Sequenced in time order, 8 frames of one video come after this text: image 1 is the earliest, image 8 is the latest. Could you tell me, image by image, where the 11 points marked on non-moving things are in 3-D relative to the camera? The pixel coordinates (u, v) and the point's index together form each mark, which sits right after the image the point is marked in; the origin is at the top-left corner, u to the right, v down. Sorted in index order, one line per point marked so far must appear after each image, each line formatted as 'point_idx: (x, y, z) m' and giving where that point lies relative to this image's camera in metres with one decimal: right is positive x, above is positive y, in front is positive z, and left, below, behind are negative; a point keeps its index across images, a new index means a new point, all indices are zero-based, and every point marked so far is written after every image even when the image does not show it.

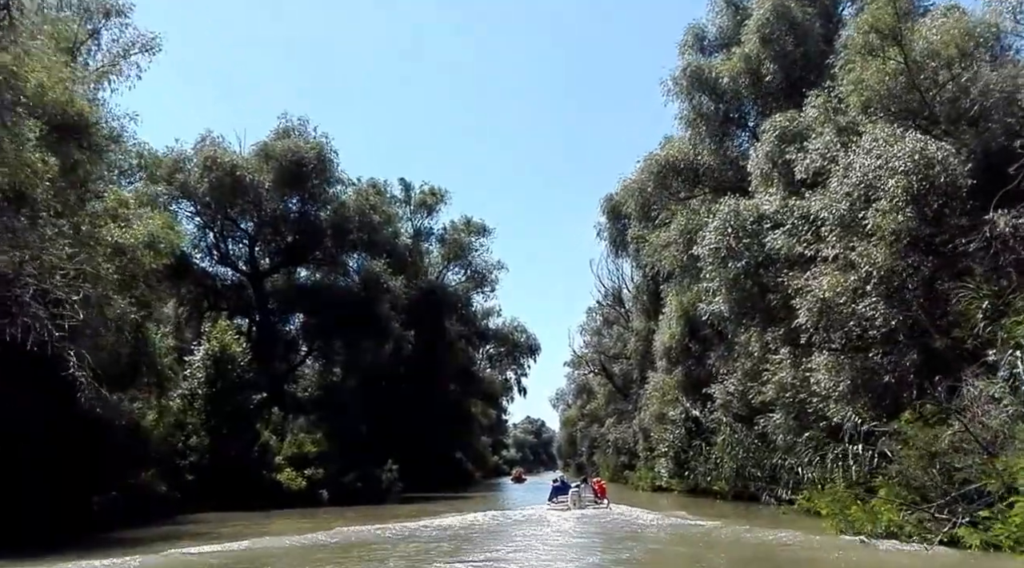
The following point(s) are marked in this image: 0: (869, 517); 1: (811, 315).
0: (+6.6, -4.3, +16.9) m
1: (+6.4, -0.7, +19.7) m
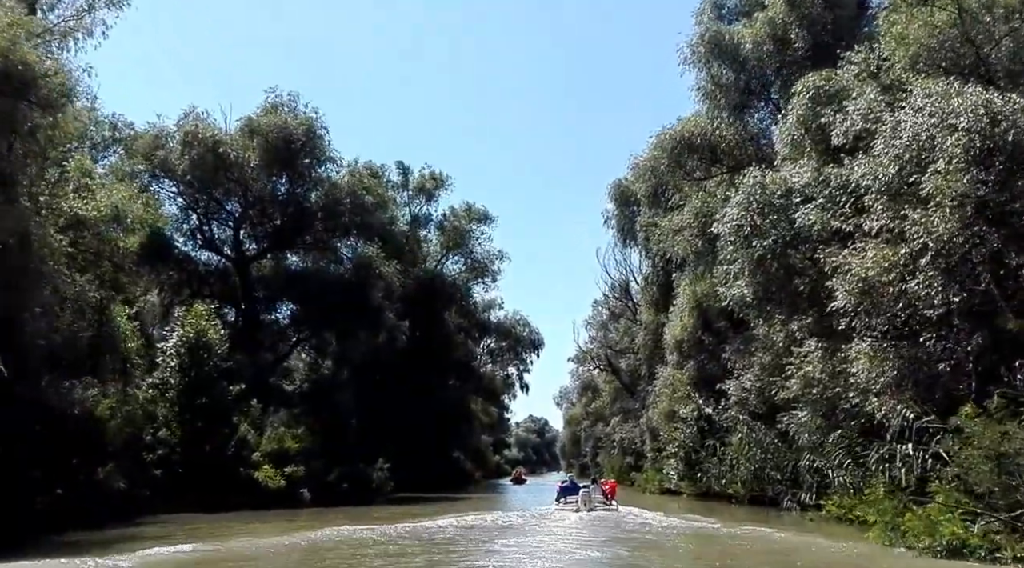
0: (+6.5, -3.9, +14.5) m
1: (+6.3, -0.2, +17.2) m
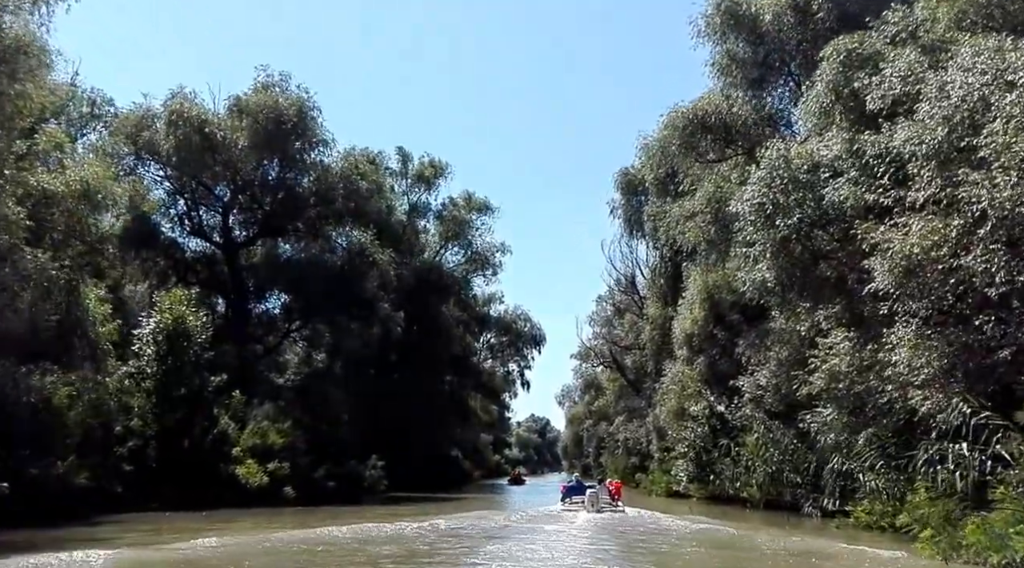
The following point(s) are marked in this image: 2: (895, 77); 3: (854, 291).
0: (+6.4, -3.5, +12.5) m
1: (+6.3, +0.1, +15.2) m
2: (+6.9, +3.7, +16.5) m
3: (+7.3, -0.2, +20.2) m
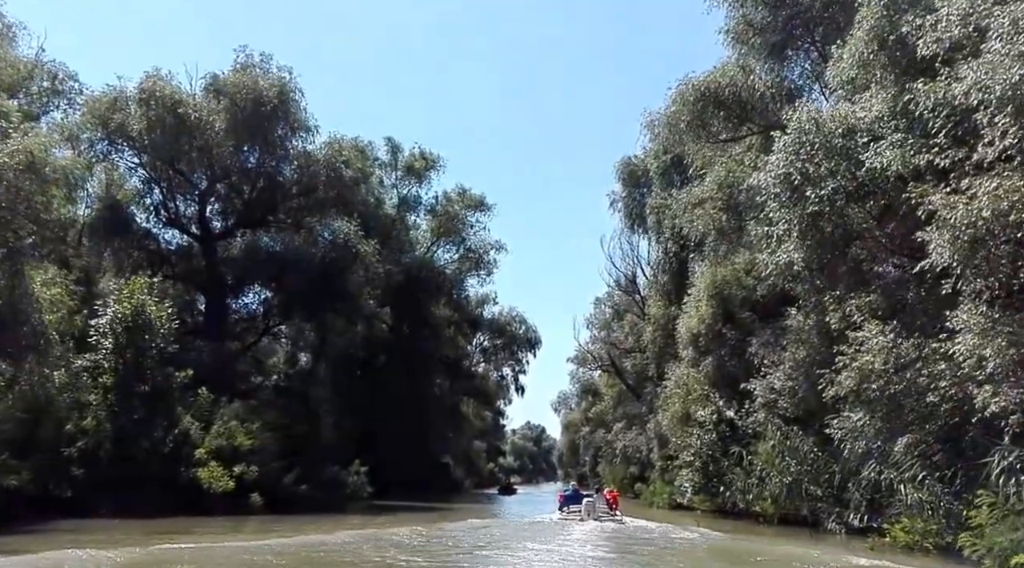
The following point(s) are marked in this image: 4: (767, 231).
0: (+6.2, -3.1, +9.9) m
1: (+6.1, +0.5, +12.7) m
2: (+6.8, +4.1, +14.0) m
3: (+7.1, +0.1, +17.7) m
4: (+5.3, +1.1, +19.1) m
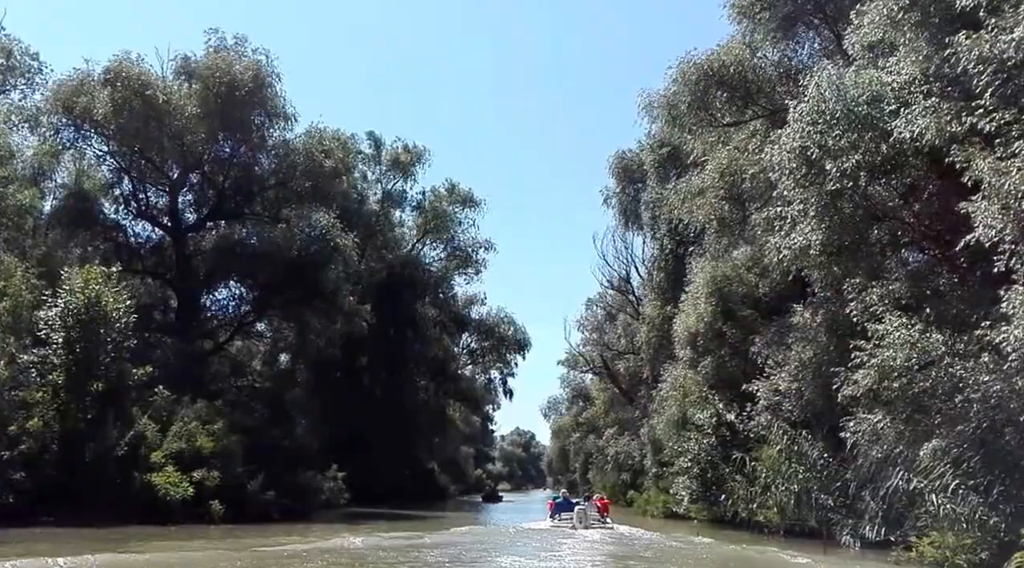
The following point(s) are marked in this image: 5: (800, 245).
0: (+6.0, -2.8, +8.1) m
1: (+5.9, +0.7, +10.9) m
2: (+6.6, +4.3, +12.3) m
3: (+6.9, +0.4, +15.9) m
4: (+5.0, +1.4, +17.3) m
5: (+5.3, +0.7, +16.7) m
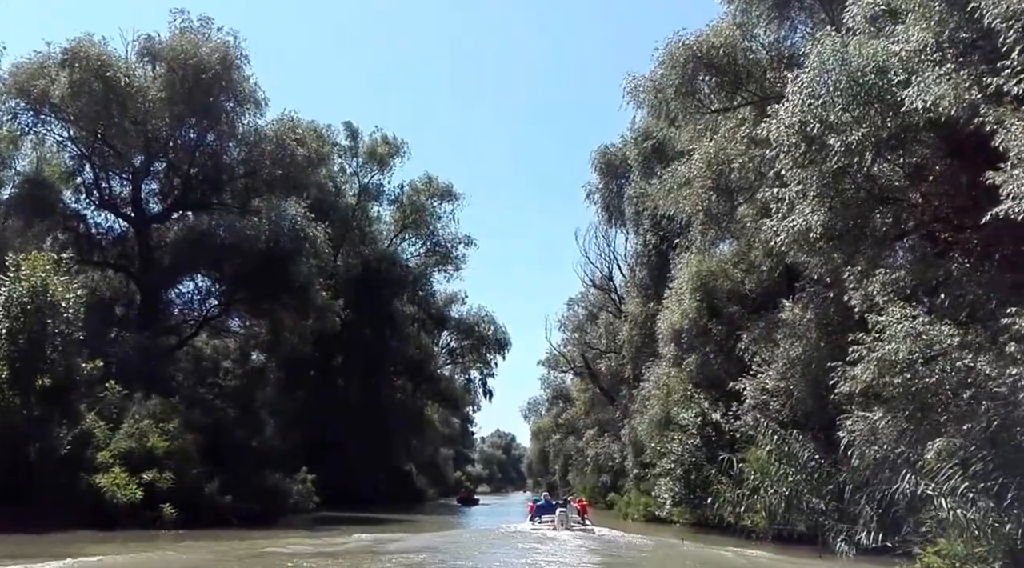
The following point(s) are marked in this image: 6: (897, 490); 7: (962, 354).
0: (+5.8, -2.6, +7.0) m
1: (+5.6, +1.0, +9.7) m
2: (+6.2, +4.5, +11.1) m
3: (+6.5, +0.6, +14.8) m
4: (+4.6, +1.6, +16.1) m
5: (+4.9, +0.9, +15.5) m
6: (+7.0, -3.8, +16.7) m
7: (+7.2, -1.1, +14.8) m
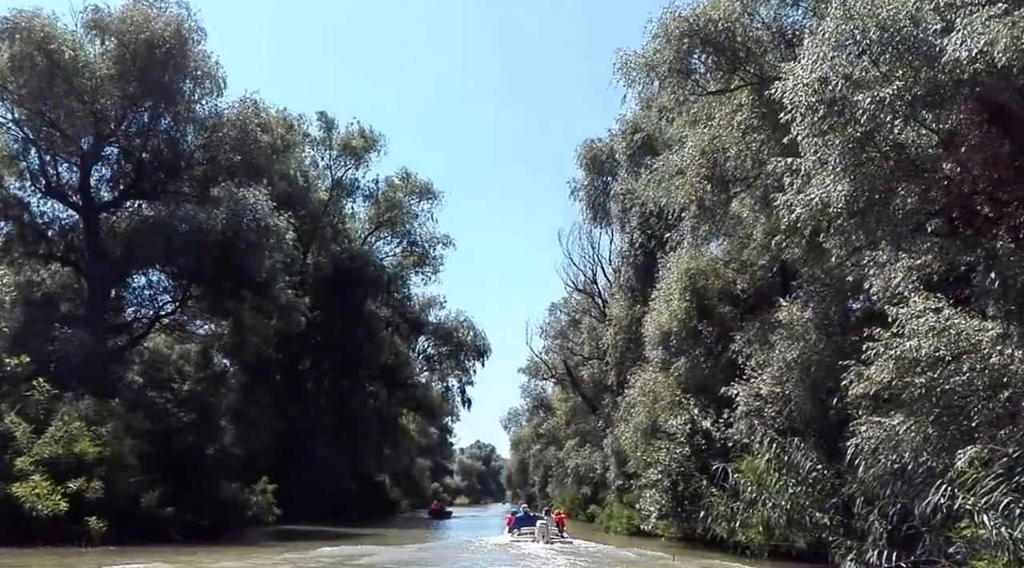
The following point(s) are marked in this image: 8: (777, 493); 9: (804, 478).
0: (+5.5, -2.3, +5.0) m
1: (+5.4, +1.2, +7.9) m
2: (+6.0, +4.8, +9.3) m
3: (+6.1, +0.8, +12.9) m
4: (+4.2, +1.8, +14.2) m
5: (+4.5, +1.1, +13.6) m
6: (+6.5, -3.6, +14.8) m
7: (+6.9, -0.9, +12.9) m
8: (+5.8, -4.7, +20.4) m
9: (+6.2, -4.1, +19.3) m
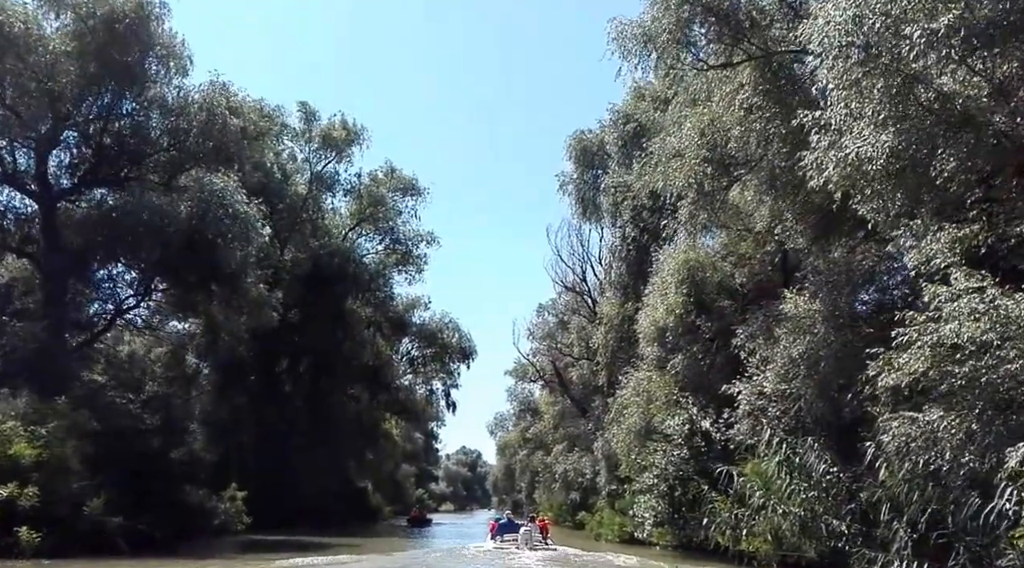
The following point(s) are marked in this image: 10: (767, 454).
0: (+5.5, -1.9, +3.4) m
1: (+5.3, +1.6, +6.2) m
2: (+5.9, +5.2, +7.7) m
3: (+5.9, +1.1, +11.3) m
4: (+4.0, +2.1, +12.5) m
5: (+4.3, +1.4, +11.9) m
6: (+6.3, -3.3, +13.1) m
7: (+6.7, -0.6, +11.3) m
8: (+5.5, -4.4, +18.6) m
9: (+5.9, -3.8, +17.6) m
10: (+5.3, -3.5, +18.9) m
